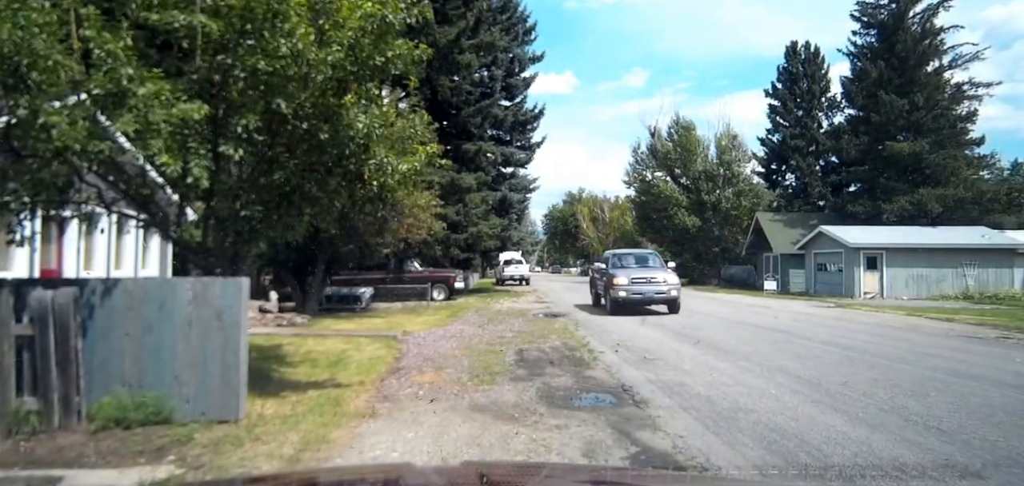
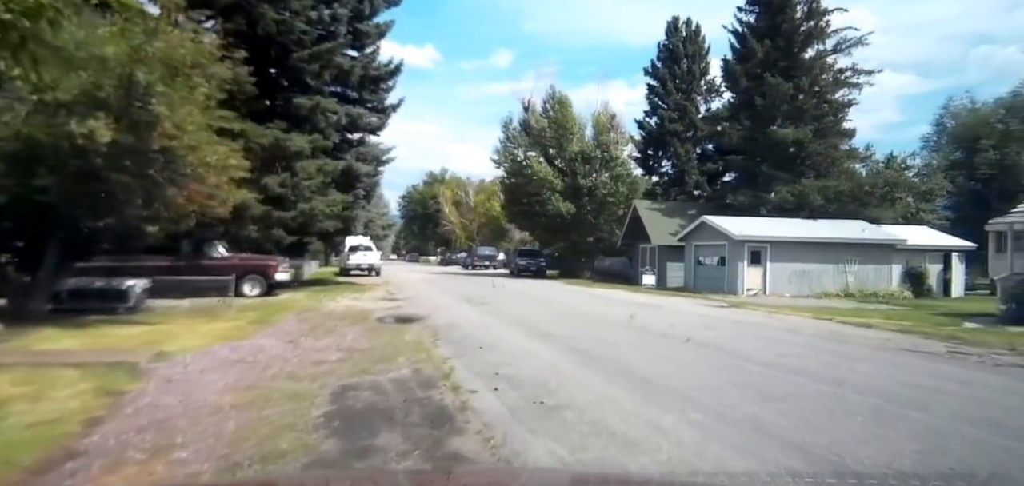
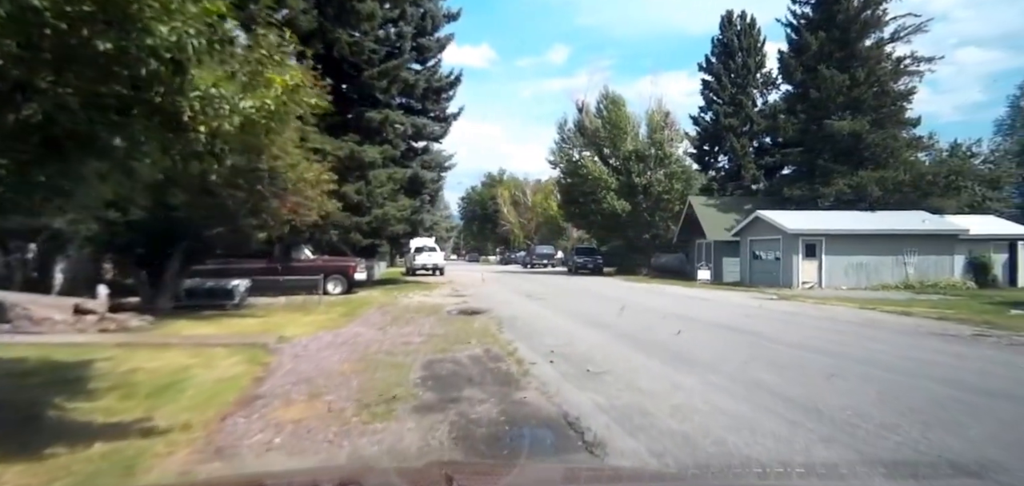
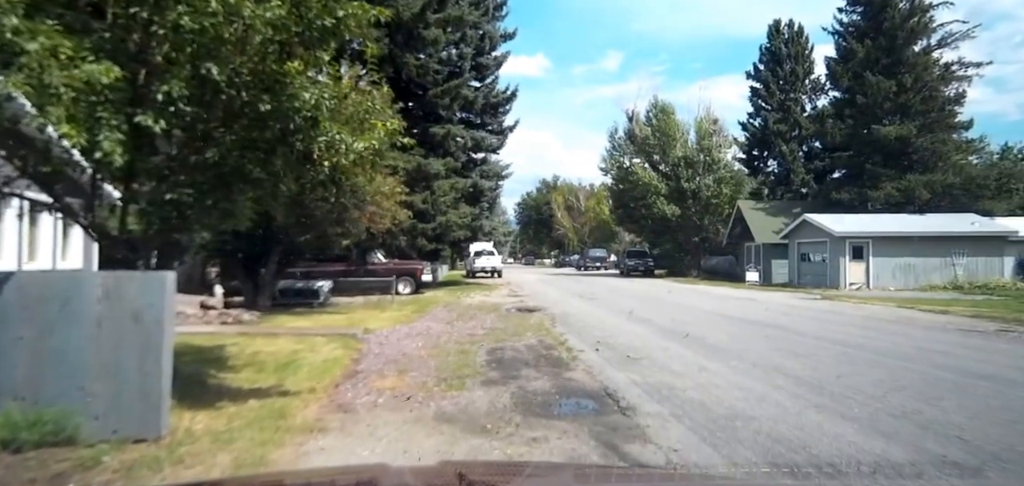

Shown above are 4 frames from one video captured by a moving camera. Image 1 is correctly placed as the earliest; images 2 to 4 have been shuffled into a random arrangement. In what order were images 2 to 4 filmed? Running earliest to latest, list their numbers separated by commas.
4, 3, 2
